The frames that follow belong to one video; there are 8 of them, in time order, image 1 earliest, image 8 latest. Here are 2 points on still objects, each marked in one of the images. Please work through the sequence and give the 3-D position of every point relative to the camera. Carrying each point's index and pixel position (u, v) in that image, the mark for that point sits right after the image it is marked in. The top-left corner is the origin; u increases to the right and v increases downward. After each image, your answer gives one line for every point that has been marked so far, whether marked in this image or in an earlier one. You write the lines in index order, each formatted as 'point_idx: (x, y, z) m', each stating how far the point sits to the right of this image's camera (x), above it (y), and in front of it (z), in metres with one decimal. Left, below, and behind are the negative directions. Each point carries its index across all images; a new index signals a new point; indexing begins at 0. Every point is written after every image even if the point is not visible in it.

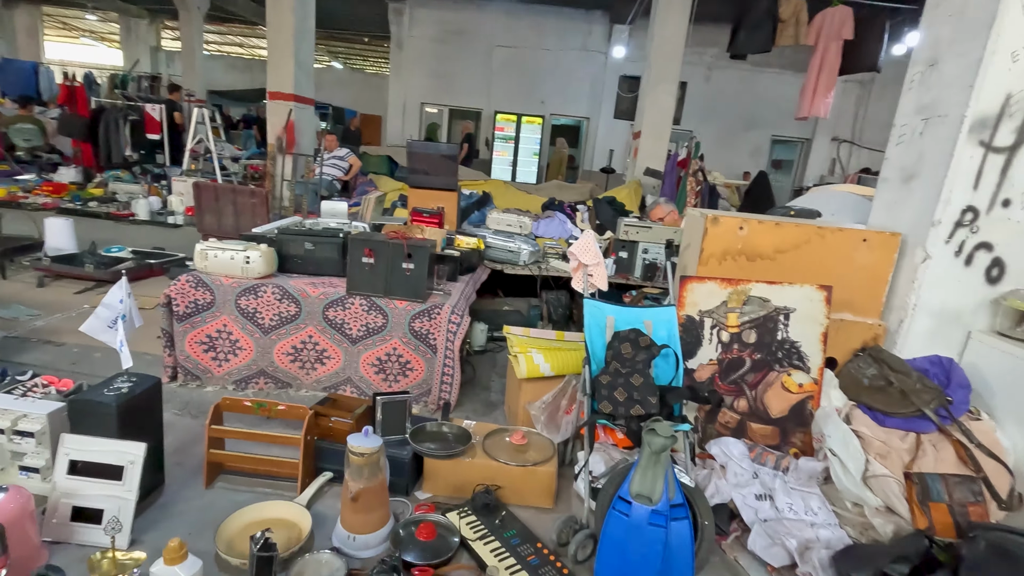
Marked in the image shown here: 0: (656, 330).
0: (+0.6, -0.2, +2.1) m
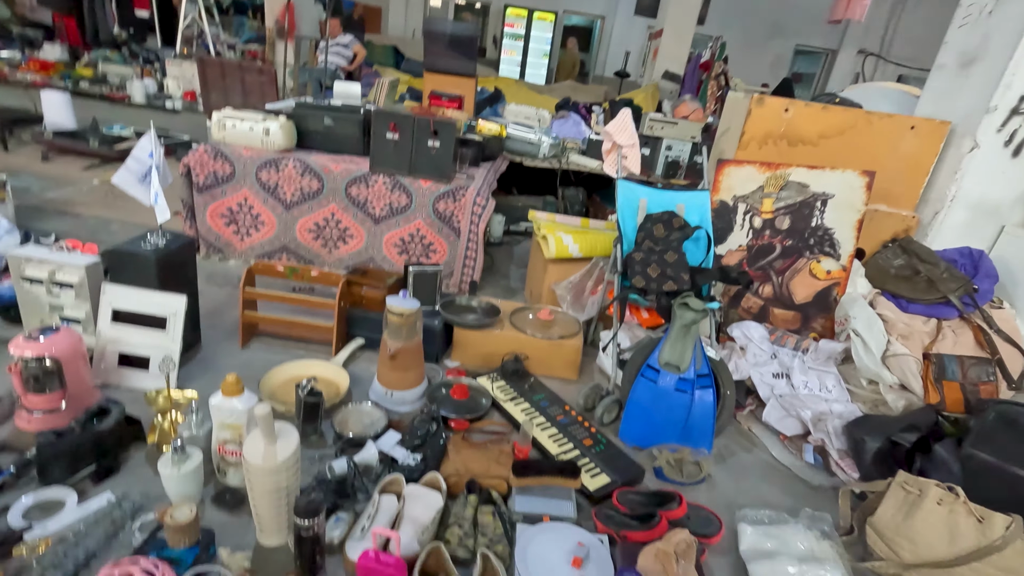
0: (+0.7, +0.3, +2.1) m
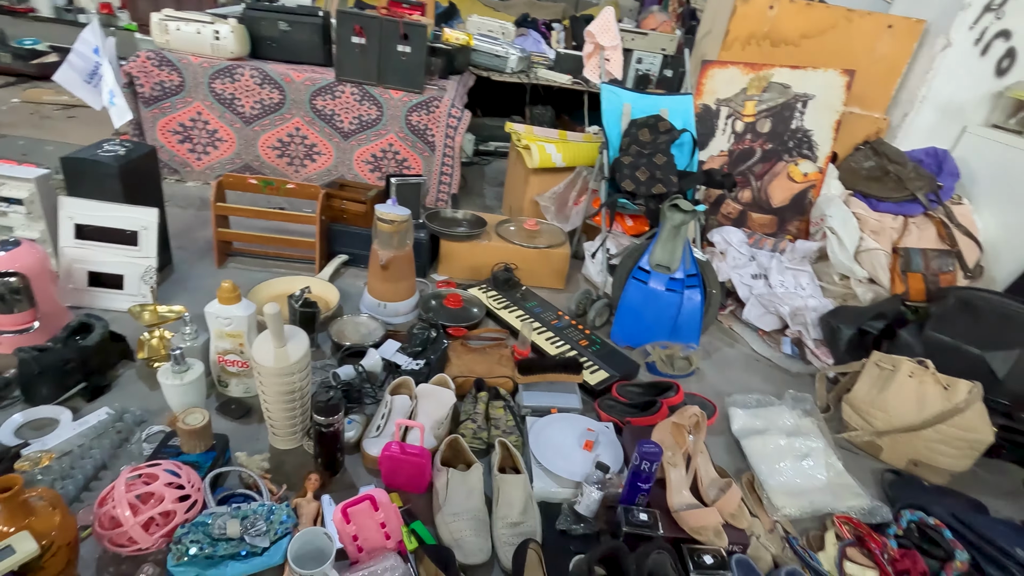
0: (+0.6, +0.7, +2.0) m
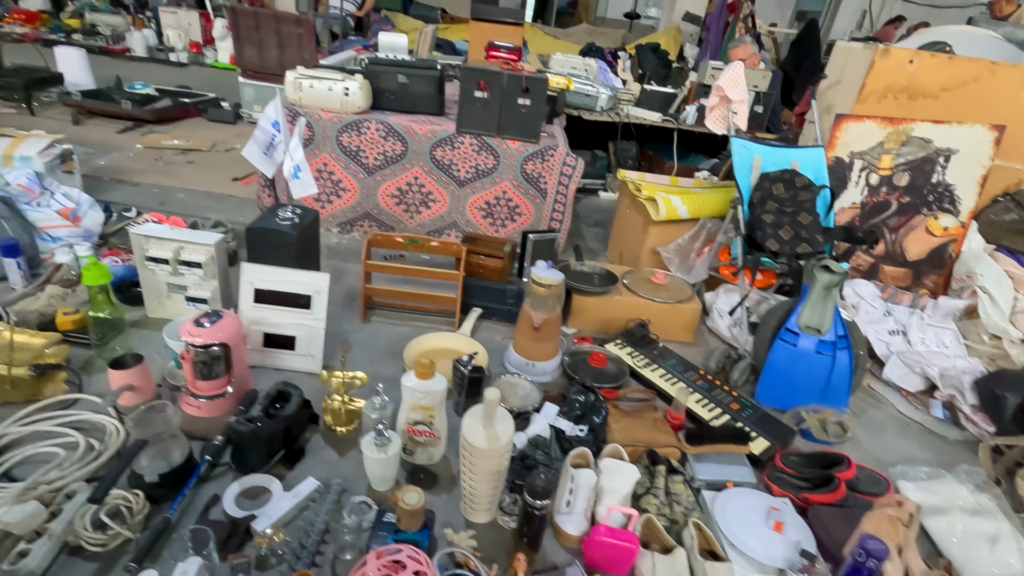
0: (+1.1, +0.4, +2.0) m
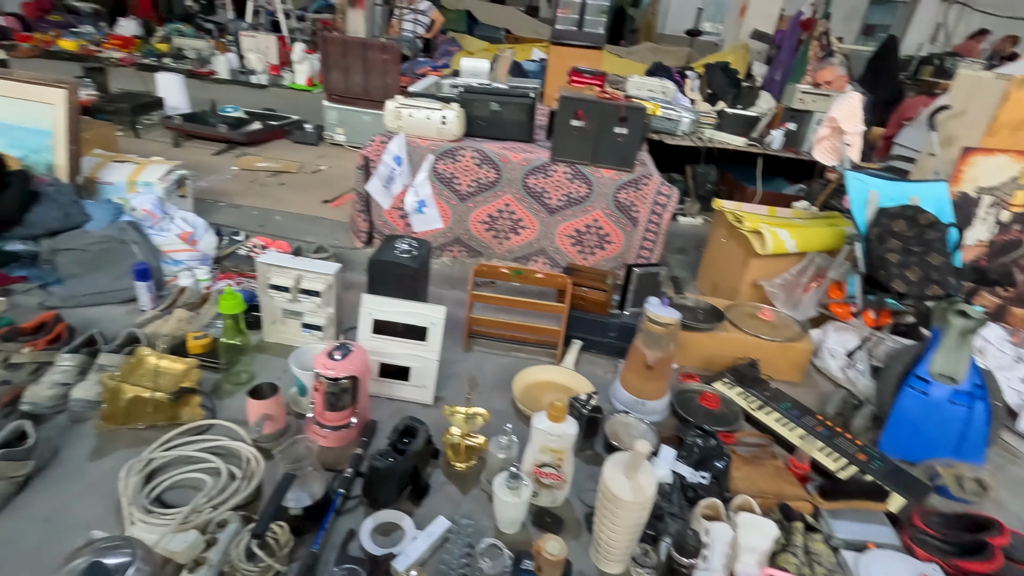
0: (+1.5, +0.3, +1.9) m
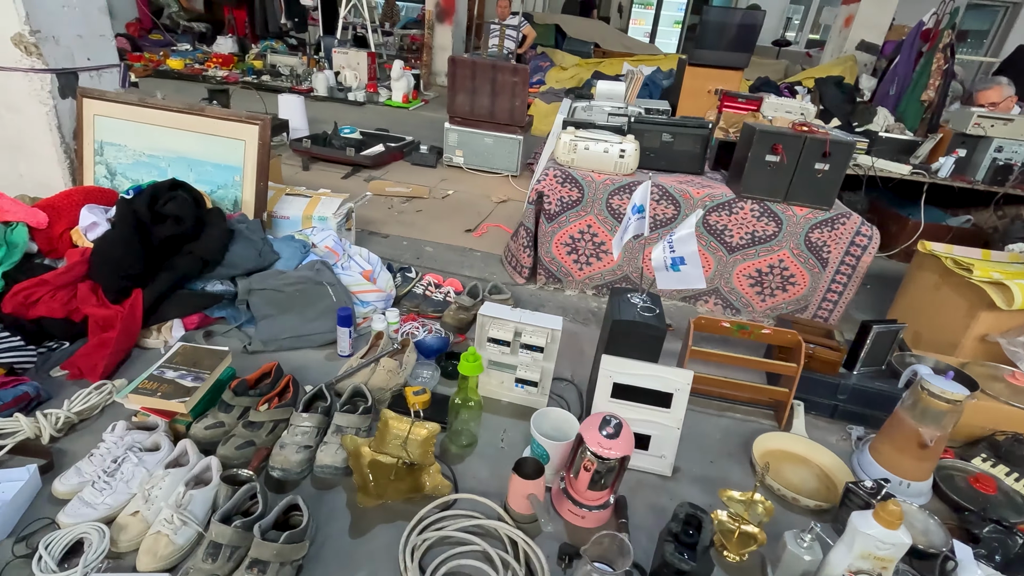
0: (+2.2, +0.1, +1.7) m
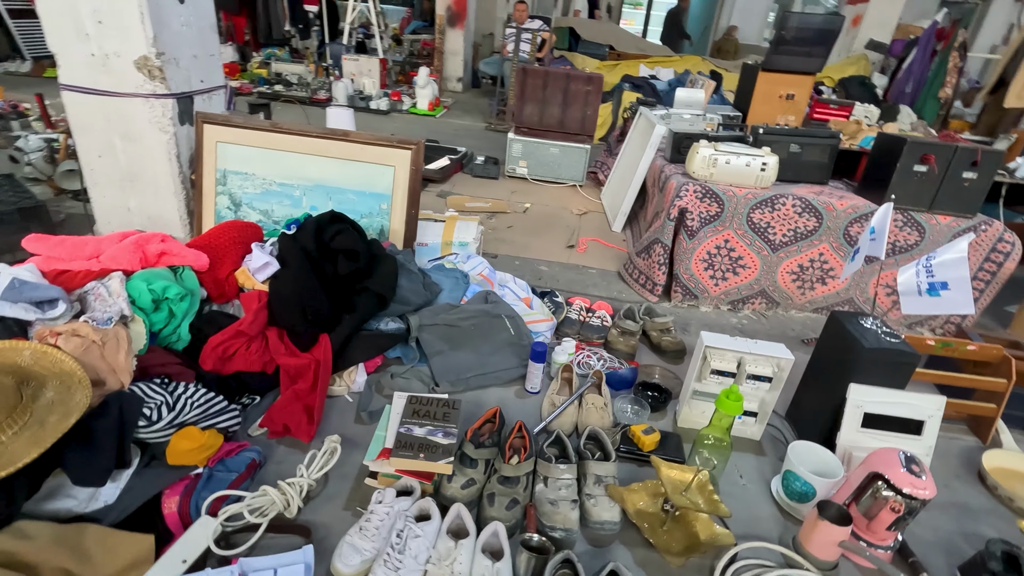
0: (+2.9, +0.1, +1.7) m
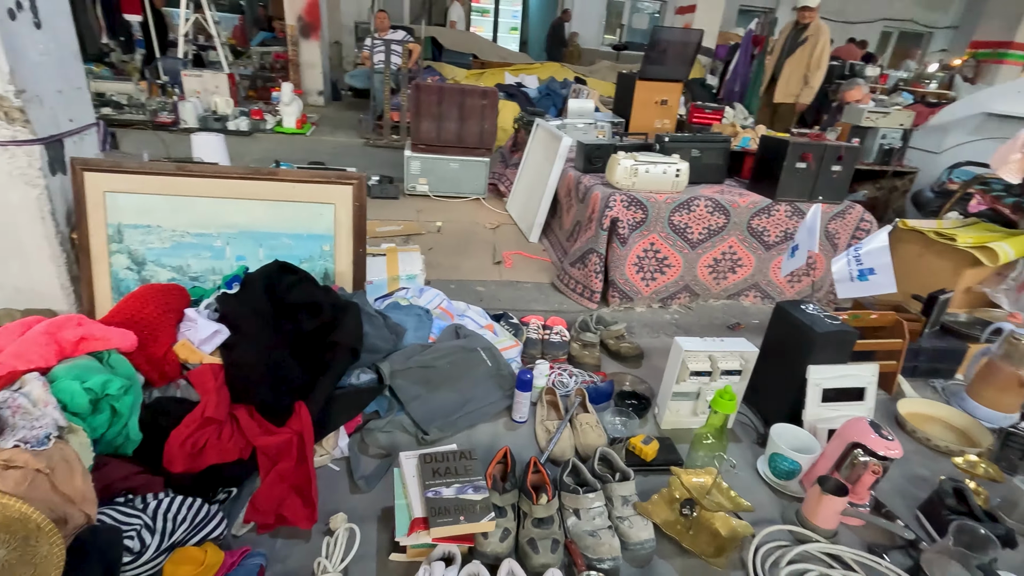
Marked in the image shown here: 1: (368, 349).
0: (+2.7, +0.3, +2.4) m
1: (-0.5, -0.2, +1.7) m
